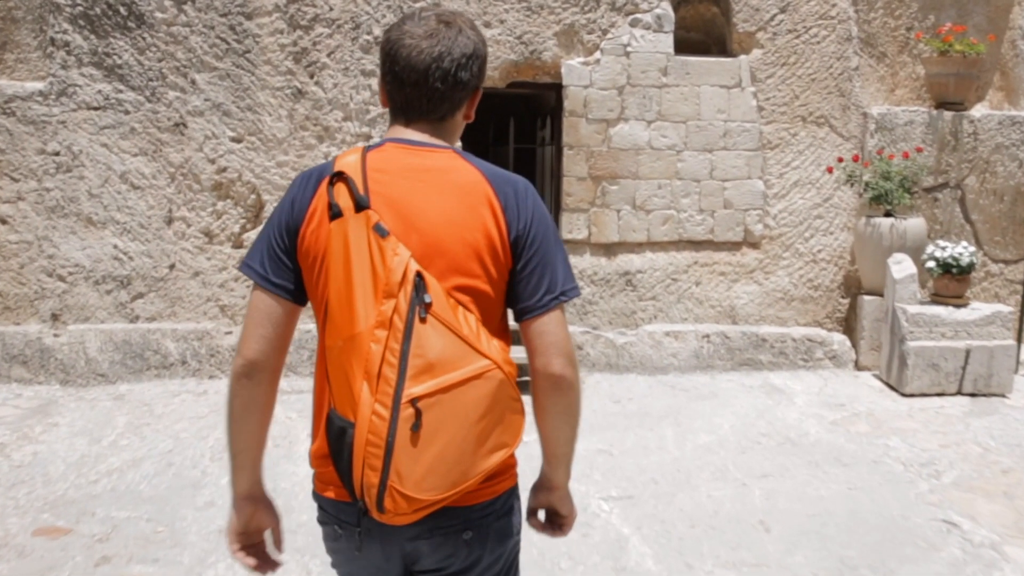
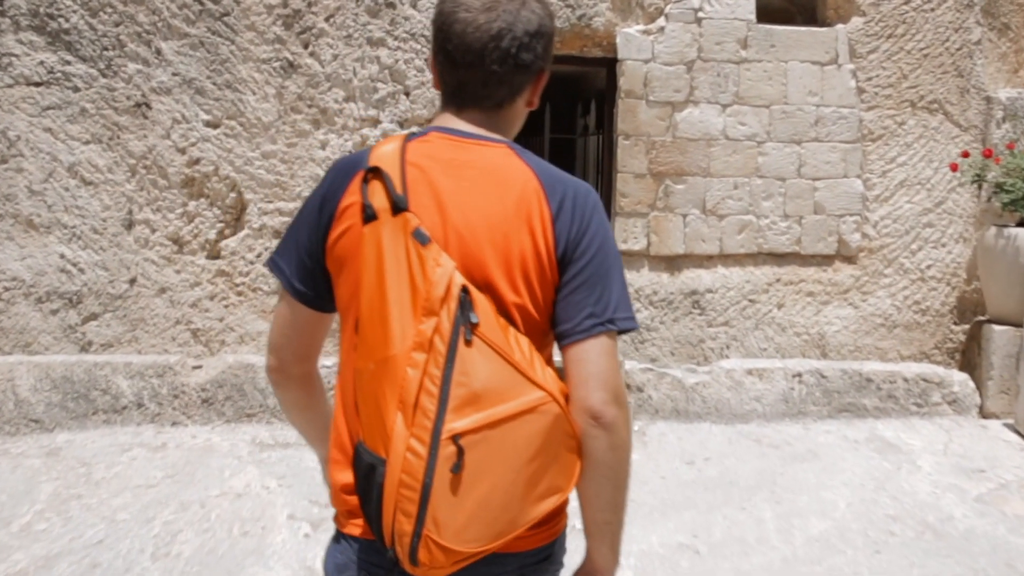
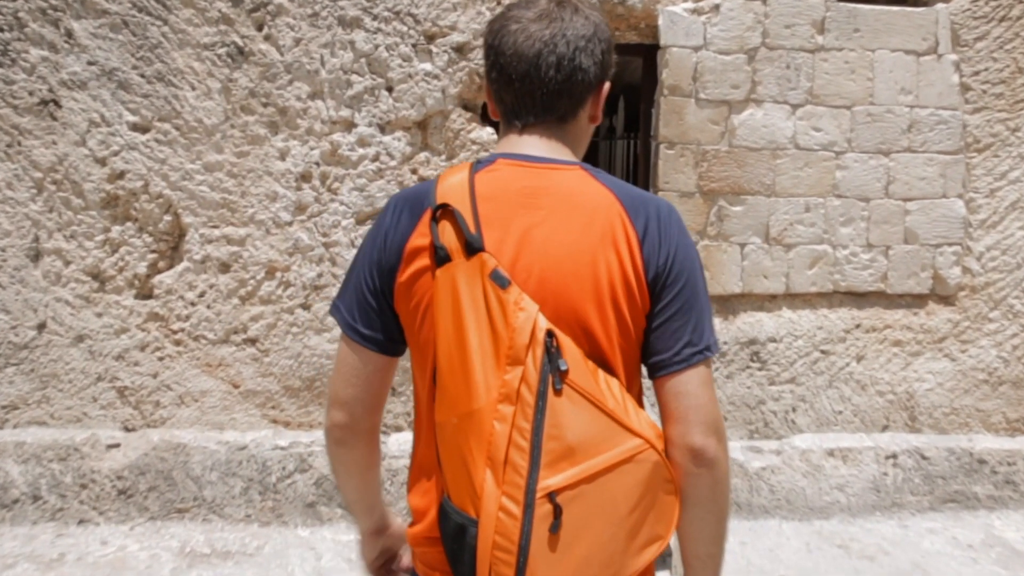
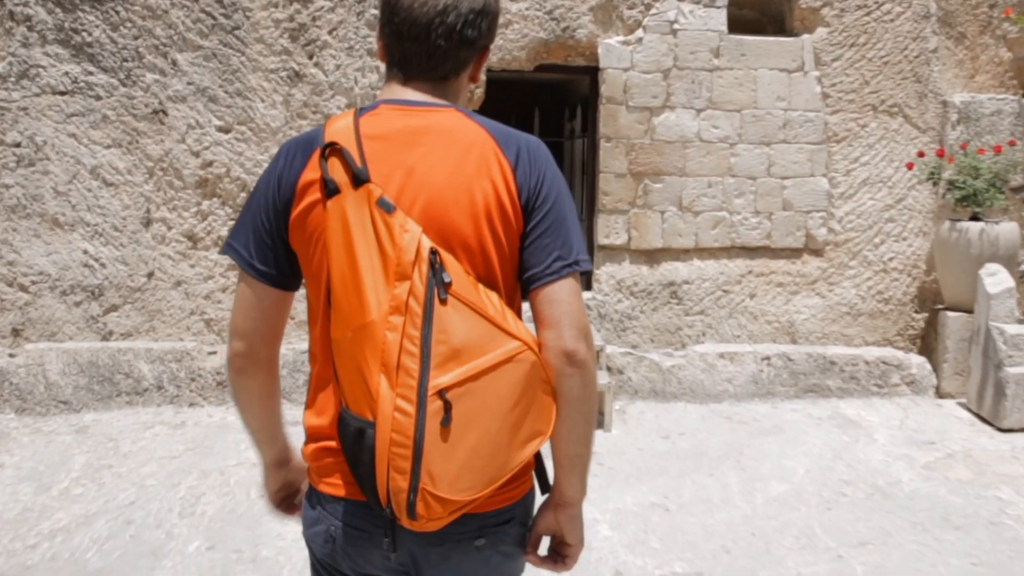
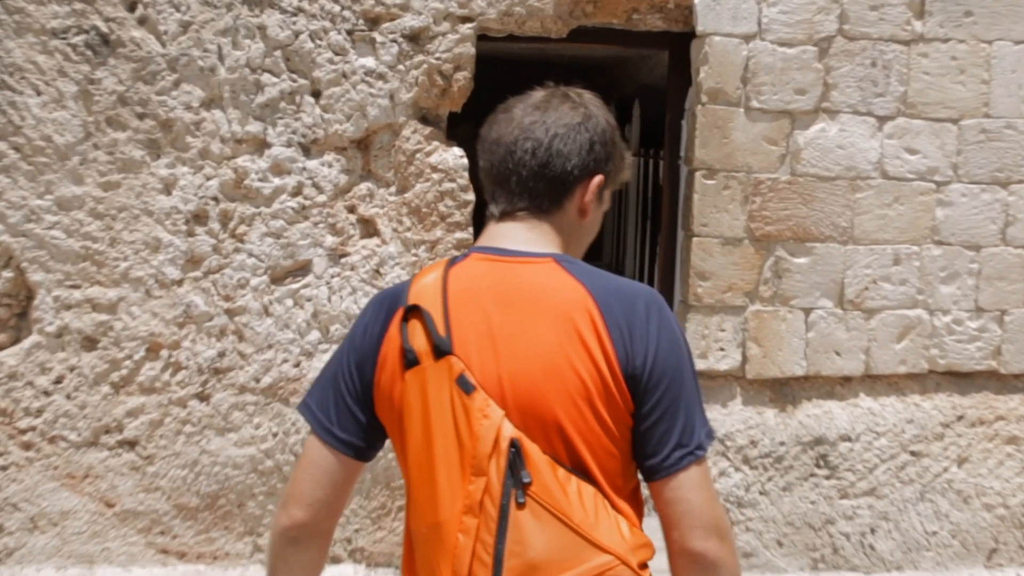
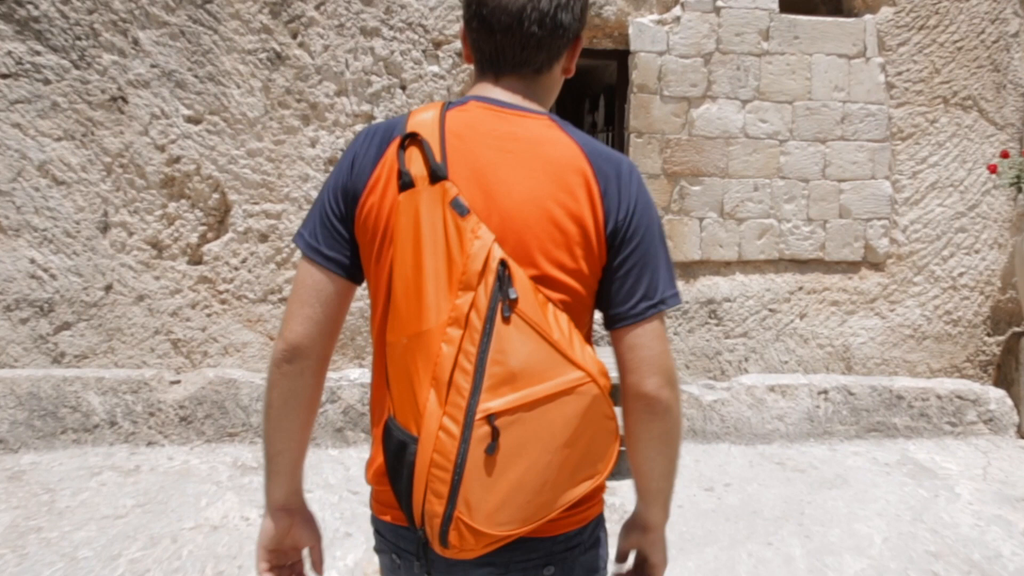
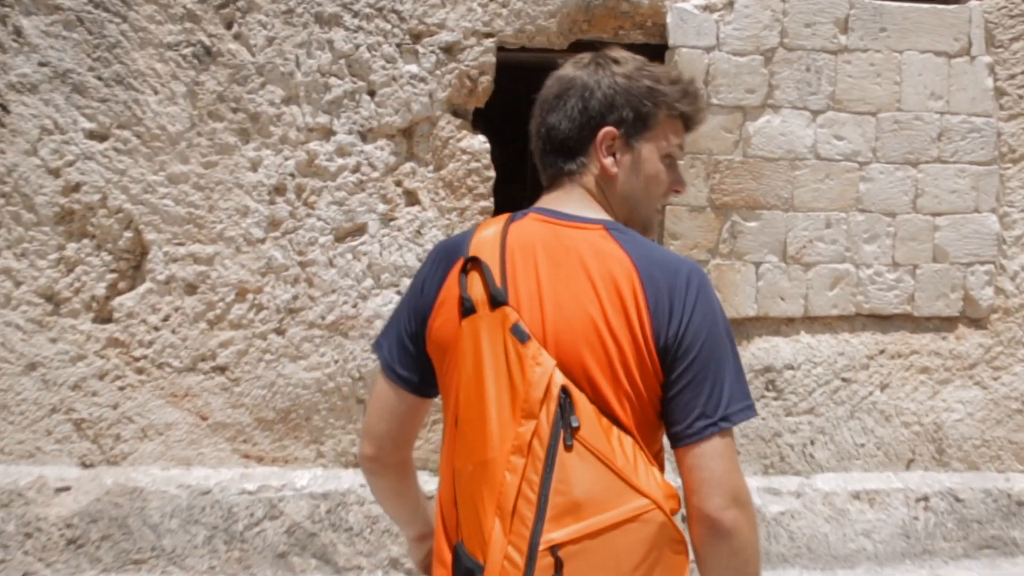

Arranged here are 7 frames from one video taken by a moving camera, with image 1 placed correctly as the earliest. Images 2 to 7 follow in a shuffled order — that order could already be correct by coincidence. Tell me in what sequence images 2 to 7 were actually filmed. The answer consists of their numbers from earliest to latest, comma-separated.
4, 2, 6, 3, 7, 5
